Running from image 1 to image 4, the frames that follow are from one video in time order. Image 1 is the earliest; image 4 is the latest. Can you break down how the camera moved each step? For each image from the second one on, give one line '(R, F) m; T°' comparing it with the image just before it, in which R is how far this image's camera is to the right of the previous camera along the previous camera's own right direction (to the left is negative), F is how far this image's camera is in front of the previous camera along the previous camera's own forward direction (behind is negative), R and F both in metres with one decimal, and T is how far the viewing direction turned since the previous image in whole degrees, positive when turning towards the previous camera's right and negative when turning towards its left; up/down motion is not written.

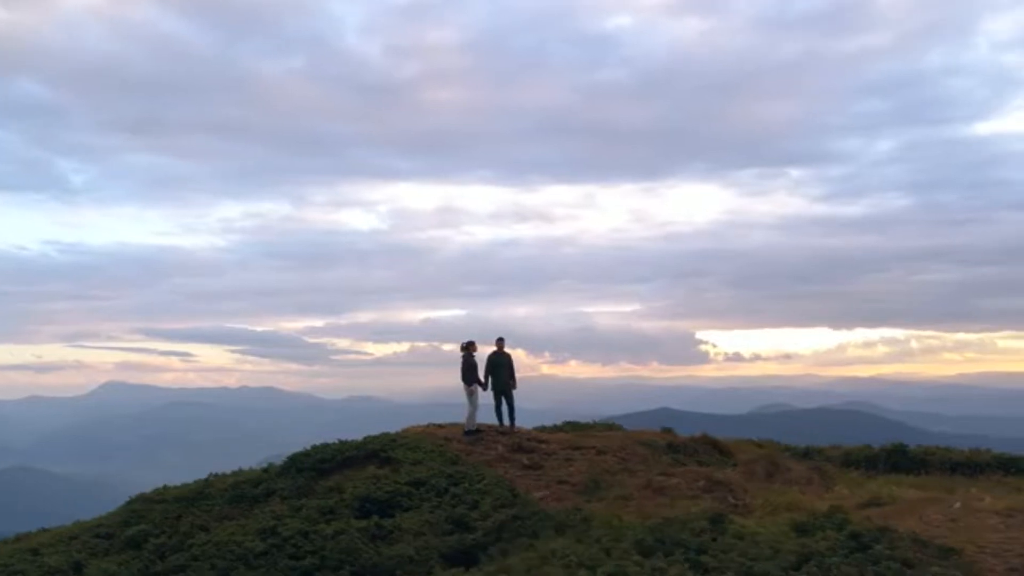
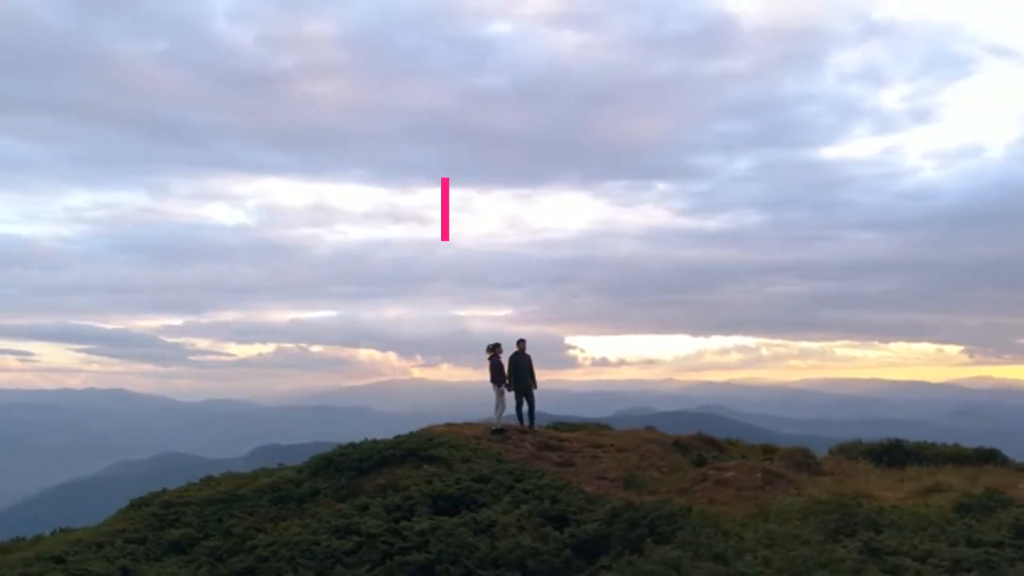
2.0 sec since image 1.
(-3.6, -0.2) m; +9°
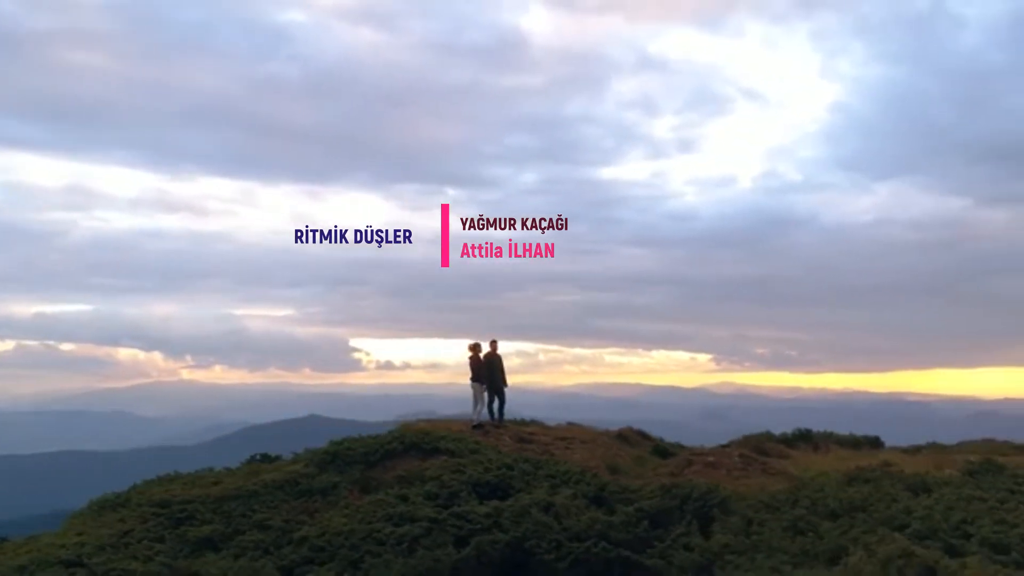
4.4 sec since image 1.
(-0.1, -1.6) m; +2°
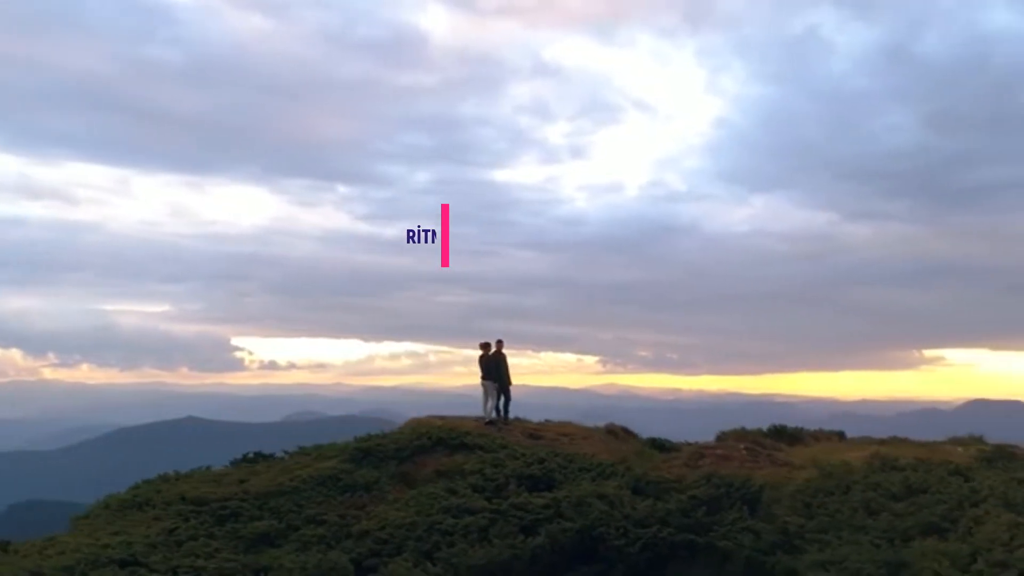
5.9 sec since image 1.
(-3.0, -0.5) m; +7°
